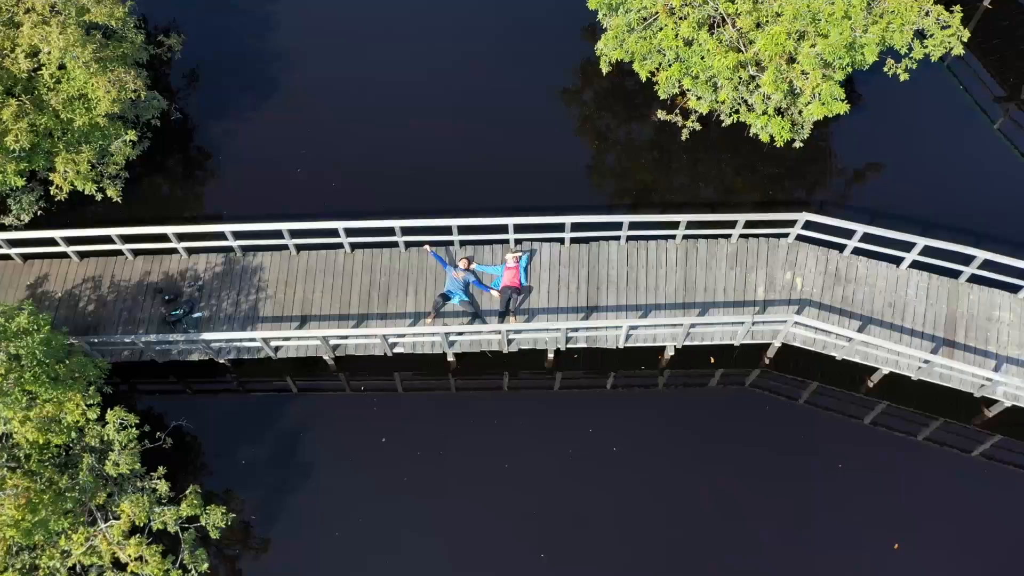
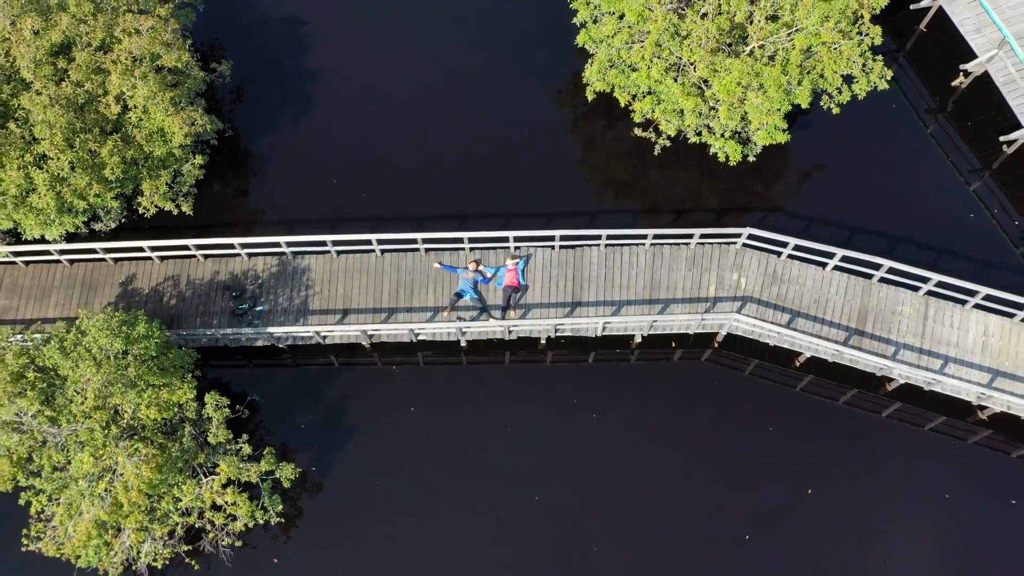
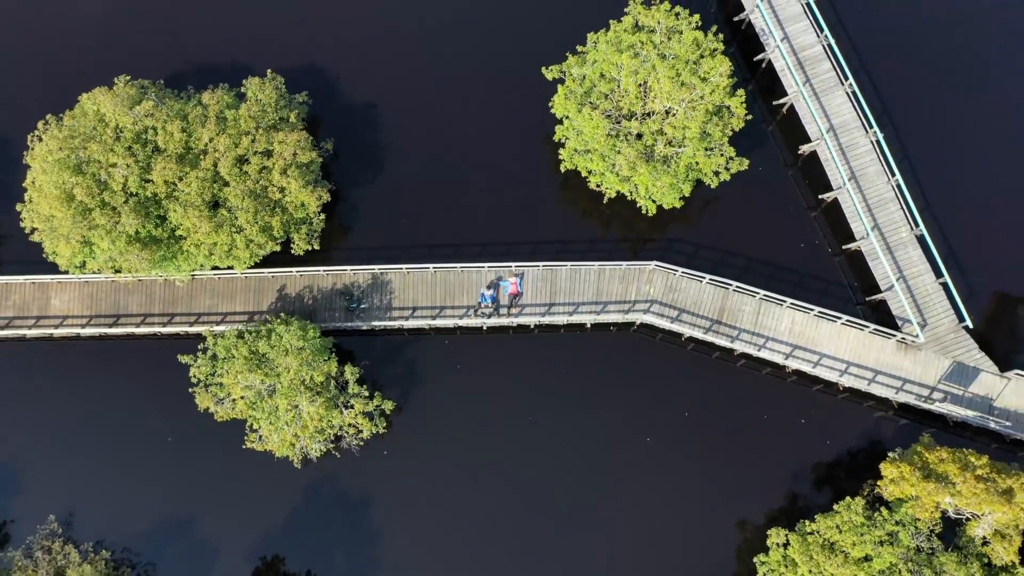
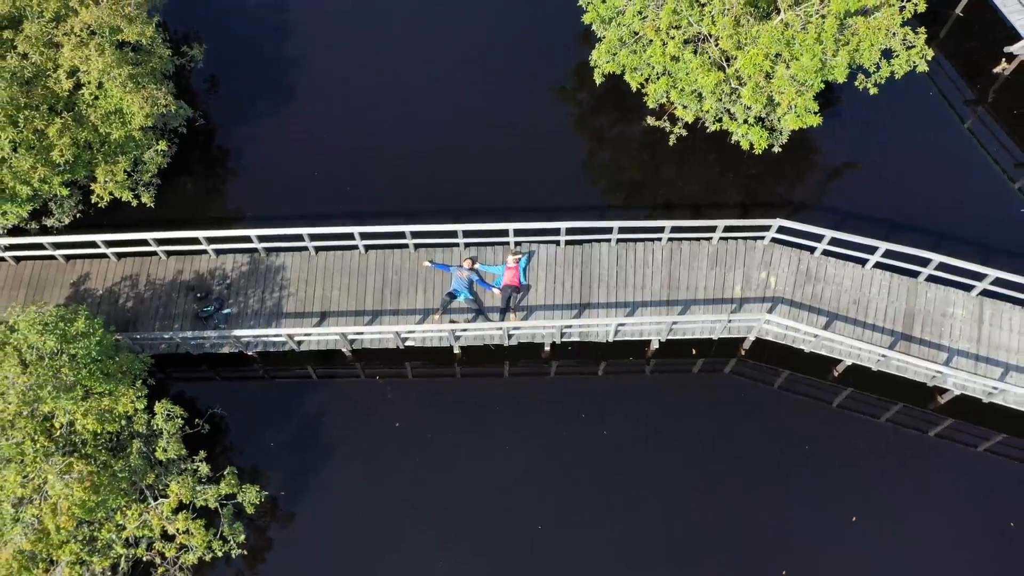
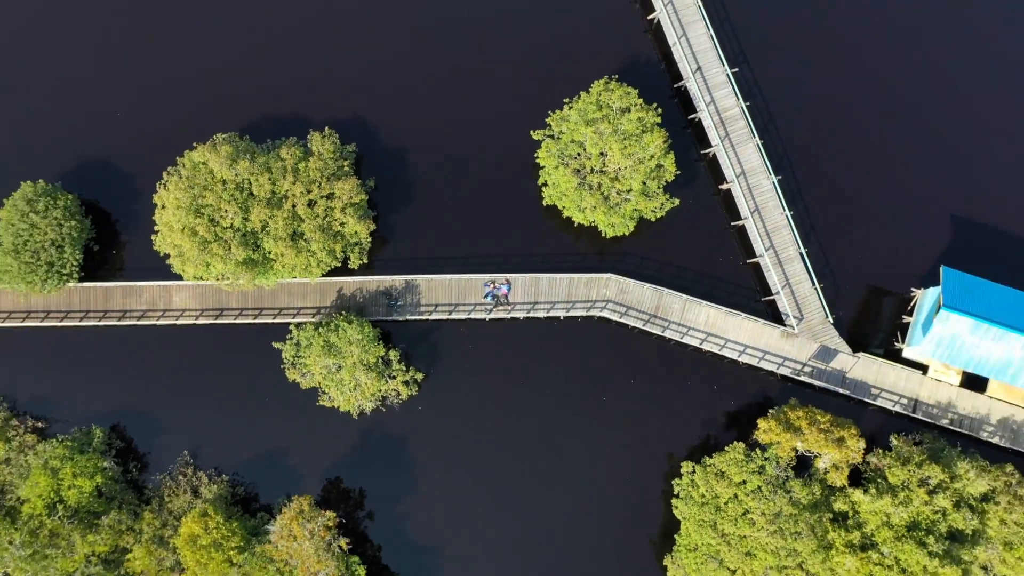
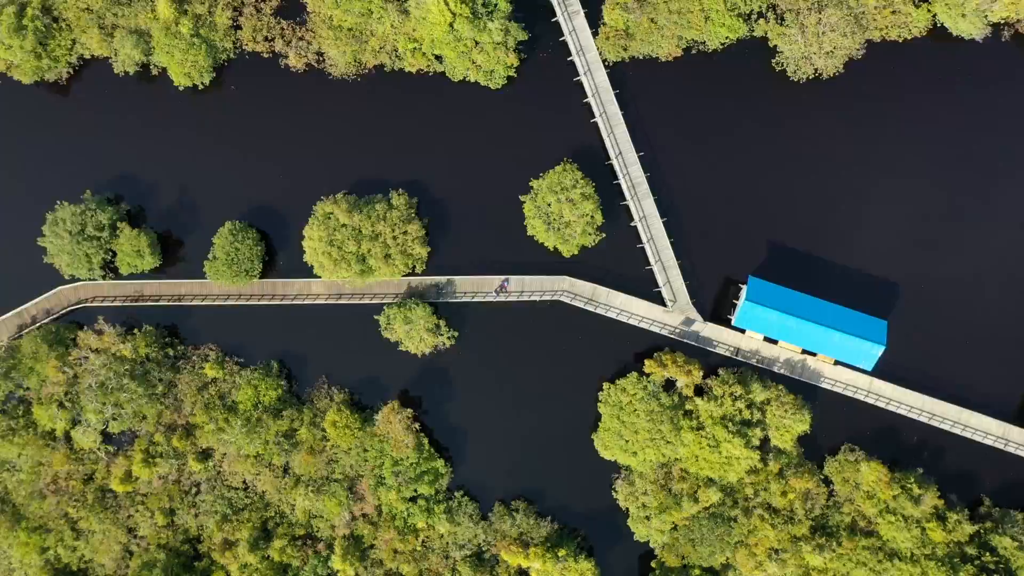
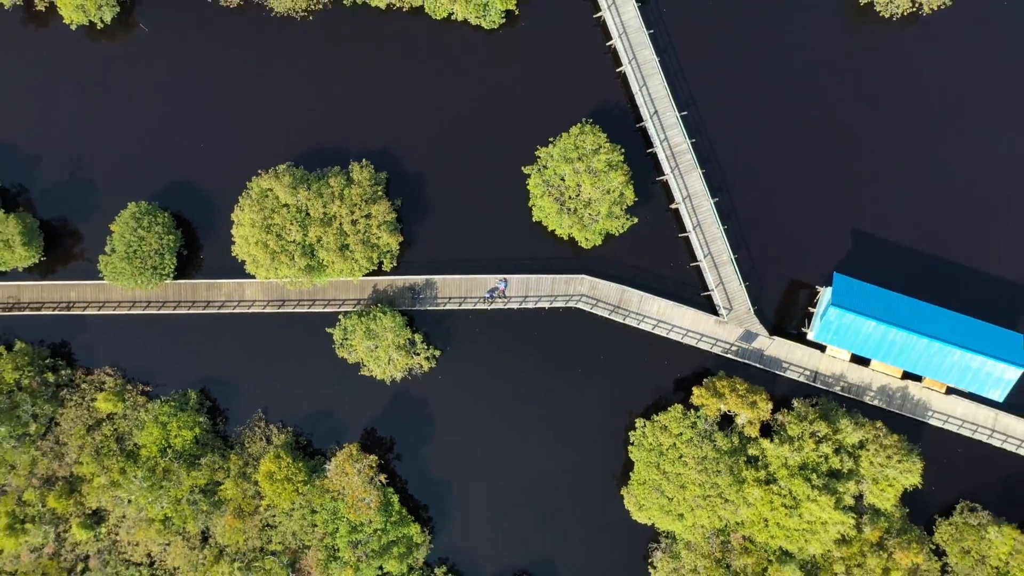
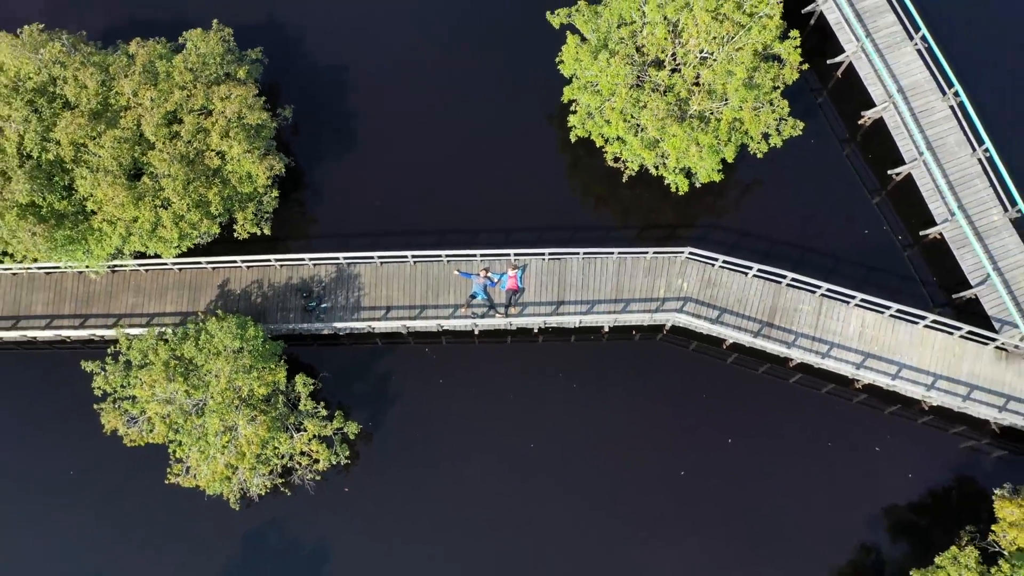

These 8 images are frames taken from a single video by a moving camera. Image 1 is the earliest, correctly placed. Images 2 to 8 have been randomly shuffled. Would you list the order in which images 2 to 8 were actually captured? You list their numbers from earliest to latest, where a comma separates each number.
4, 2, 8, 3, 5, 7, 6
